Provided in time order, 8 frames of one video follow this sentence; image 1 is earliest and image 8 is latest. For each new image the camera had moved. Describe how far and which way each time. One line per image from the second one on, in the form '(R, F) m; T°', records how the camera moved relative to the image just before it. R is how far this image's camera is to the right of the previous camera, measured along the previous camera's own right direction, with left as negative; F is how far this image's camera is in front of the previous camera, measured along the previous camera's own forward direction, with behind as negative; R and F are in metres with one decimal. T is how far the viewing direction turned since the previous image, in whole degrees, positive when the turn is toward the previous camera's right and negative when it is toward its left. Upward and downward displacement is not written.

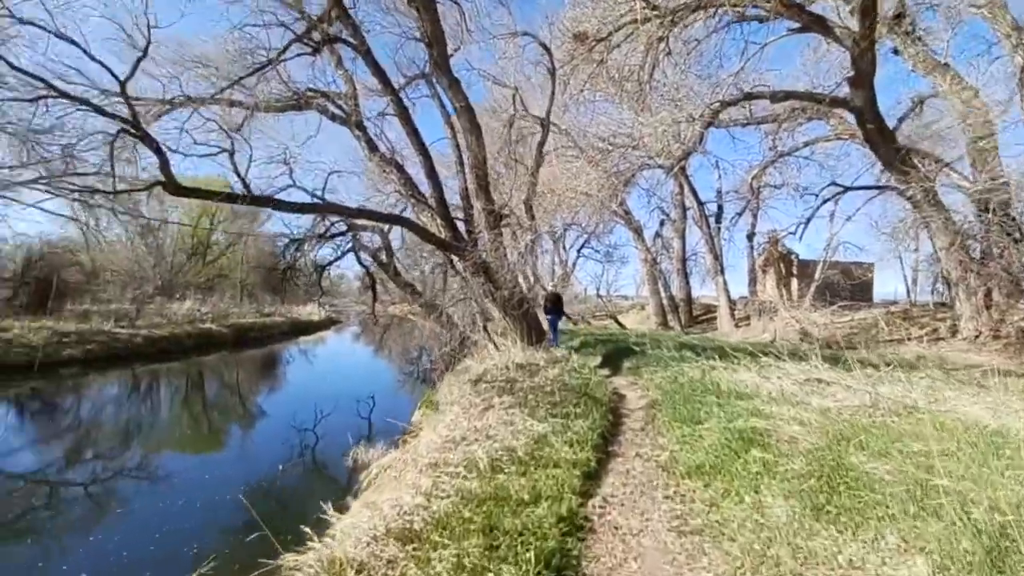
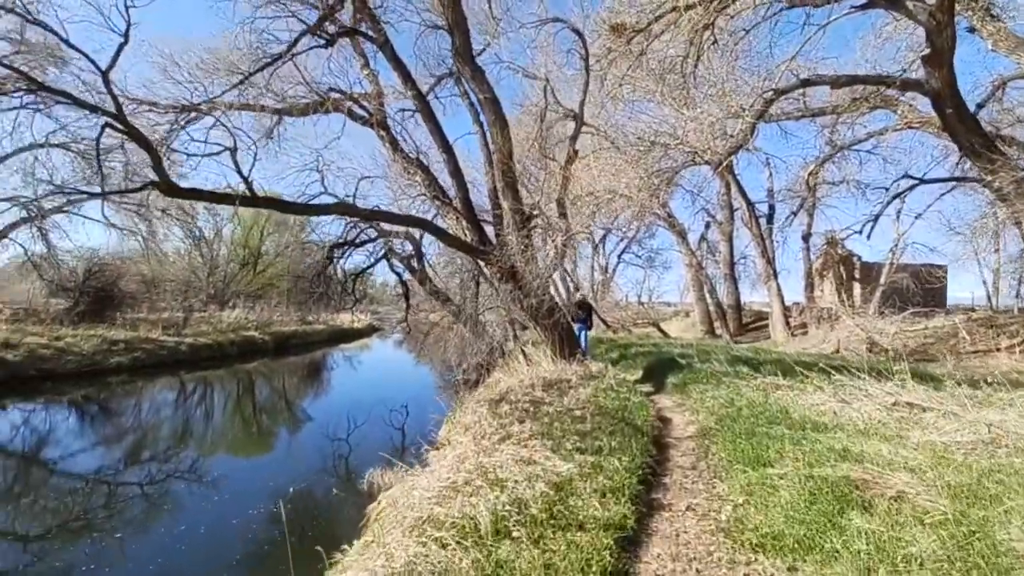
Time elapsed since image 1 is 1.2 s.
(+0.1, +0.7) m; -5°
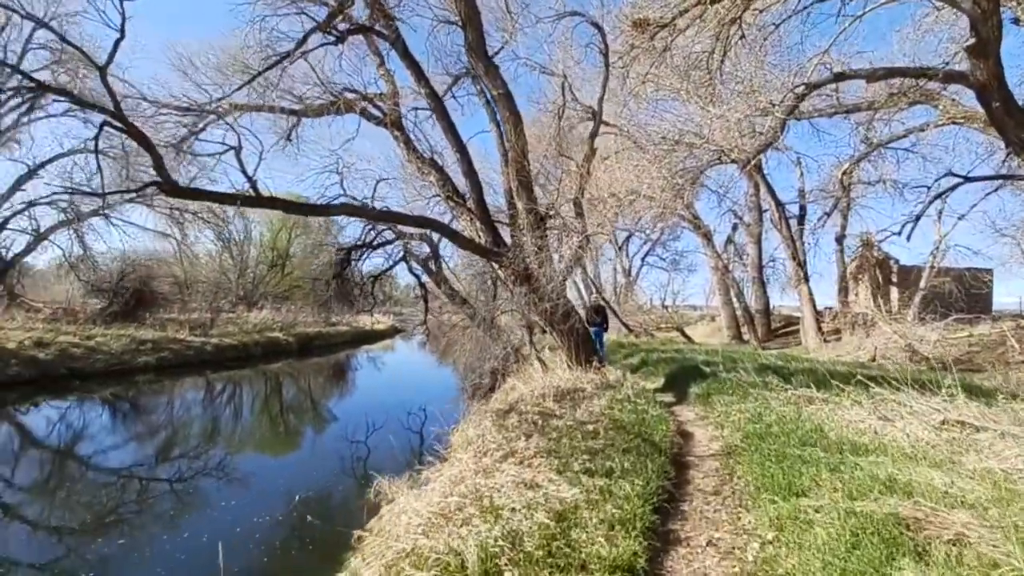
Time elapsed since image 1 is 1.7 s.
(+0.1, +0.3) m; -3°
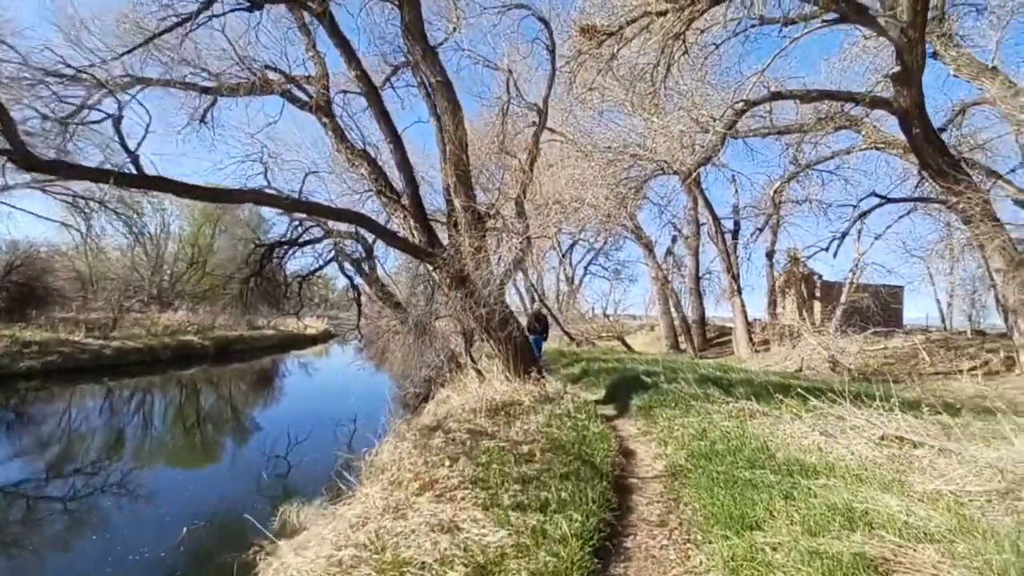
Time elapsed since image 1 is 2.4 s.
(+0.1, +0.5) m; +6°
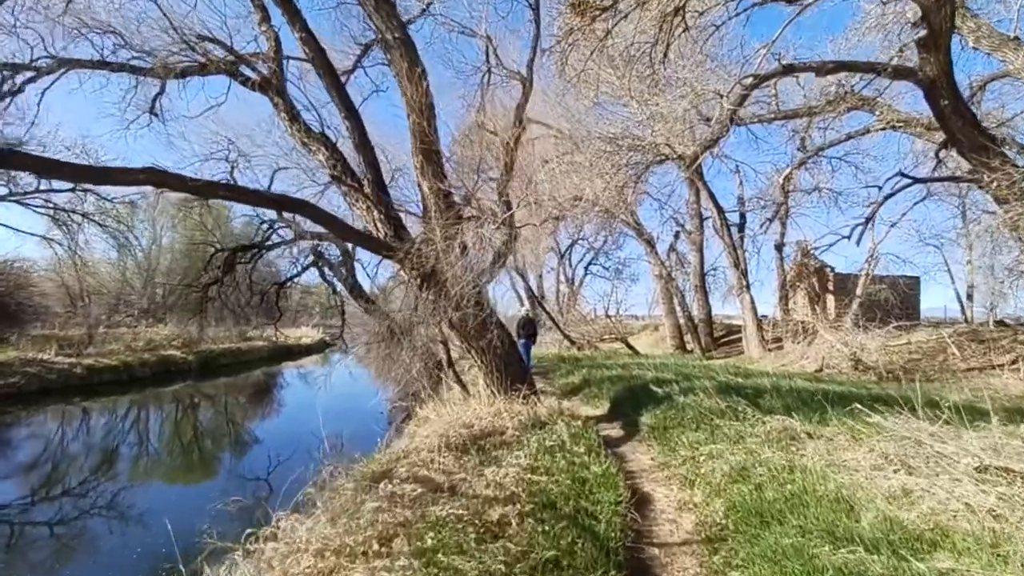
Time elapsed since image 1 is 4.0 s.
(+0.2, +1.1) m; 0°
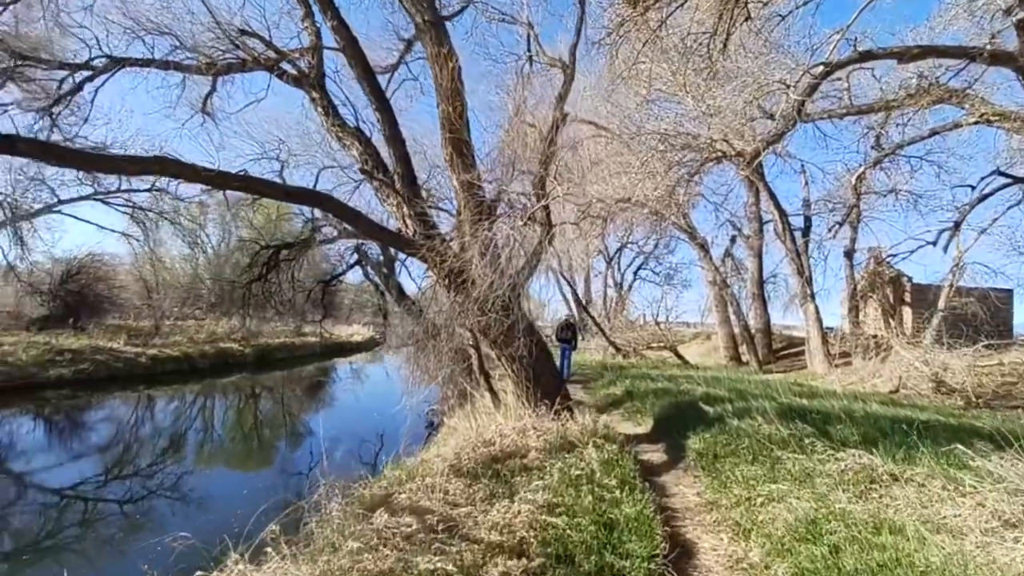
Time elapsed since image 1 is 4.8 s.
(+0.2, +0.5) m; -6°
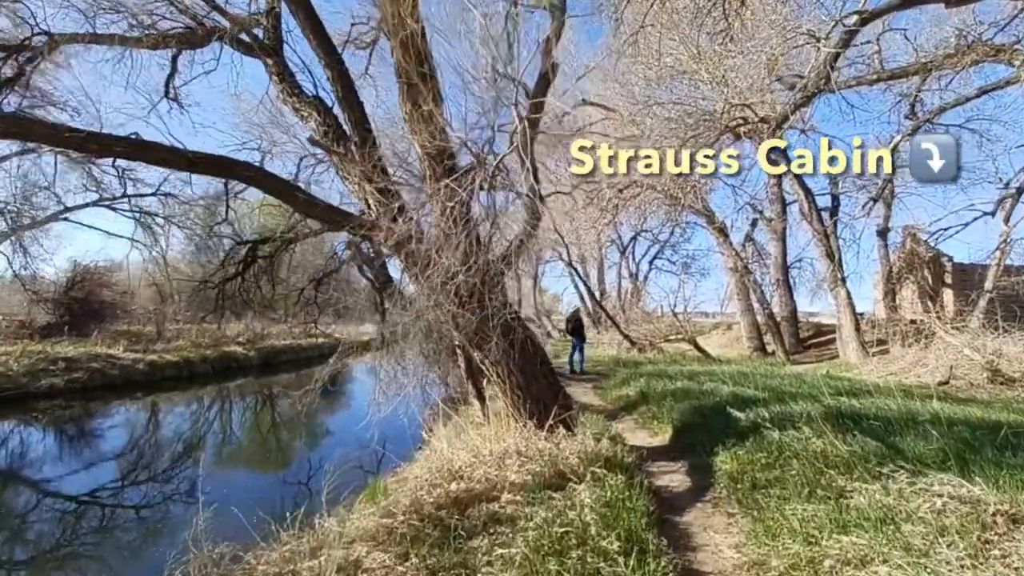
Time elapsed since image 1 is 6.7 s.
(+0.3, +1.0) m; -2°
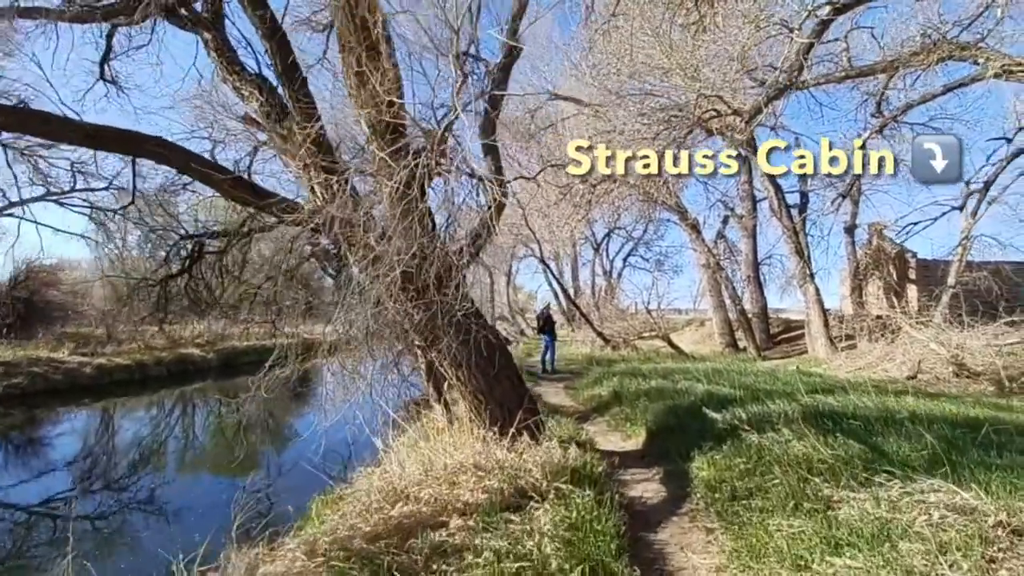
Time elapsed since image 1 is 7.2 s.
(+0.1, +0.4) m; +3°
